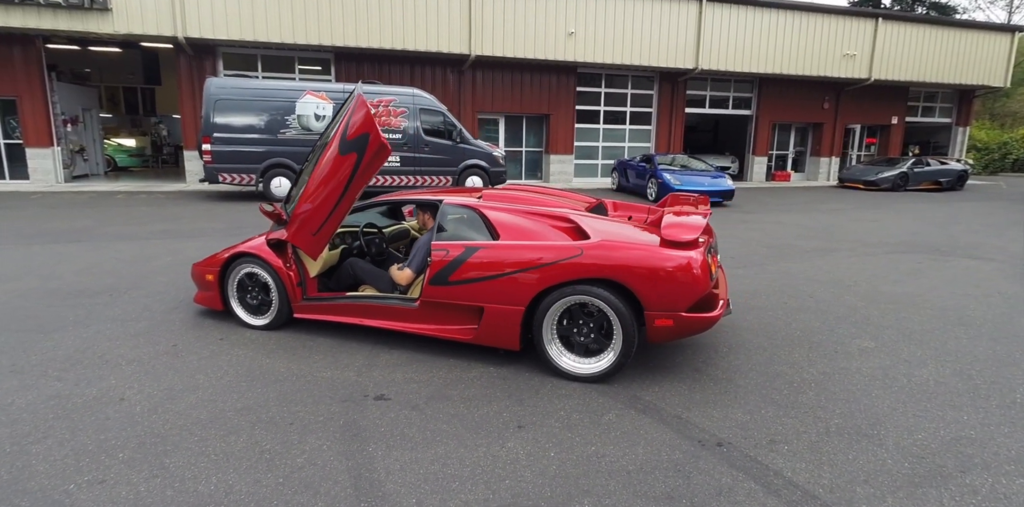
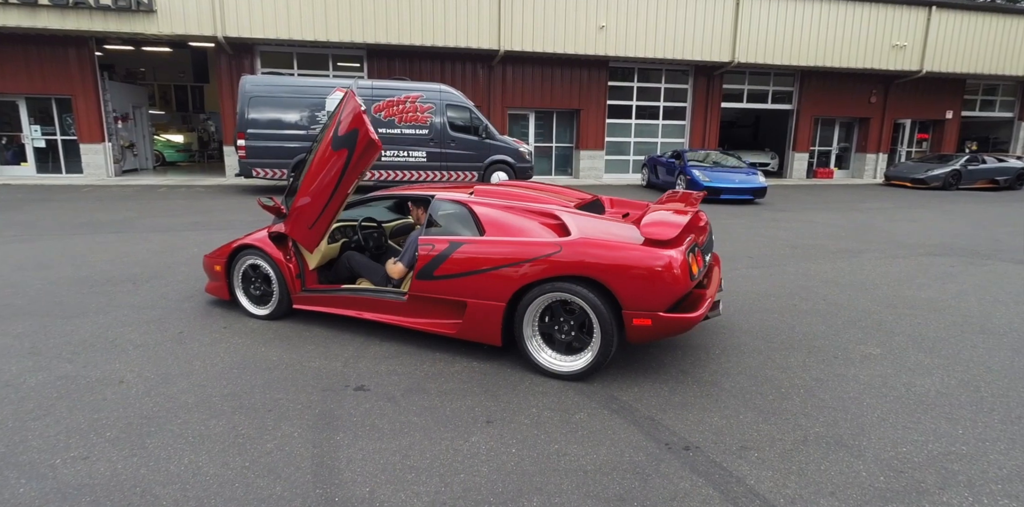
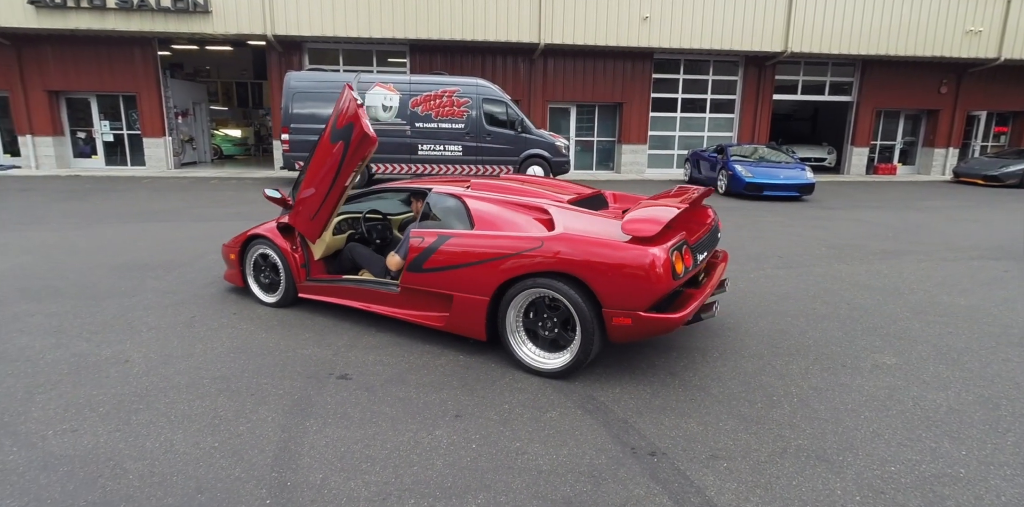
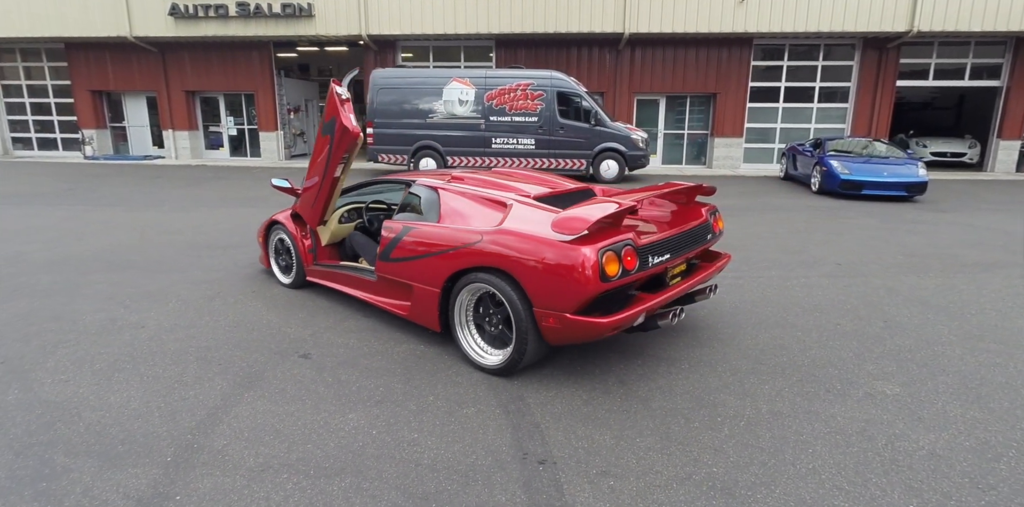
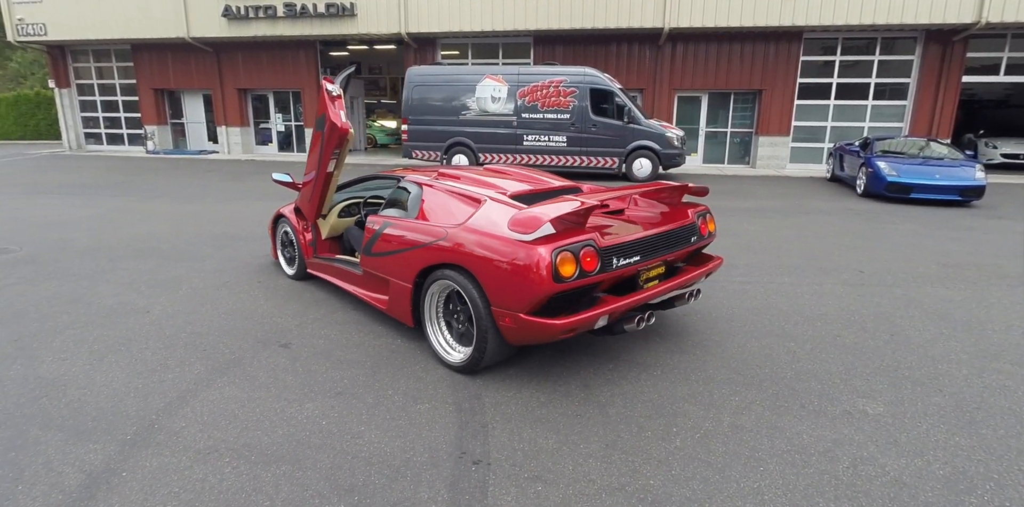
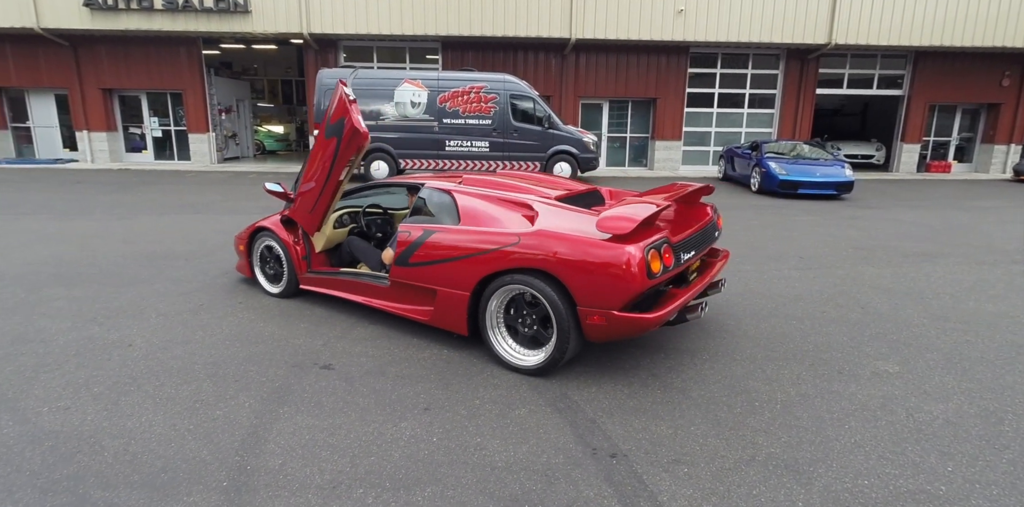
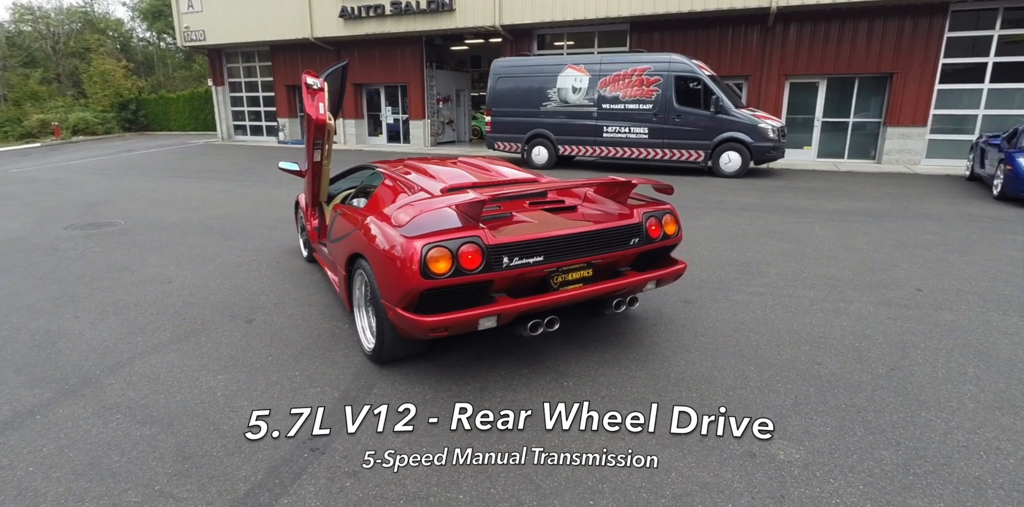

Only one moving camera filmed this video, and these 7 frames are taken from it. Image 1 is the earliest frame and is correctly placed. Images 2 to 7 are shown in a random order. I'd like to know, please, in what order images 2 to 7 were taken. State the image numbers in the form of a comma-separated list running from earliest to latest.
2, 3, 6, 4, 5, 7
